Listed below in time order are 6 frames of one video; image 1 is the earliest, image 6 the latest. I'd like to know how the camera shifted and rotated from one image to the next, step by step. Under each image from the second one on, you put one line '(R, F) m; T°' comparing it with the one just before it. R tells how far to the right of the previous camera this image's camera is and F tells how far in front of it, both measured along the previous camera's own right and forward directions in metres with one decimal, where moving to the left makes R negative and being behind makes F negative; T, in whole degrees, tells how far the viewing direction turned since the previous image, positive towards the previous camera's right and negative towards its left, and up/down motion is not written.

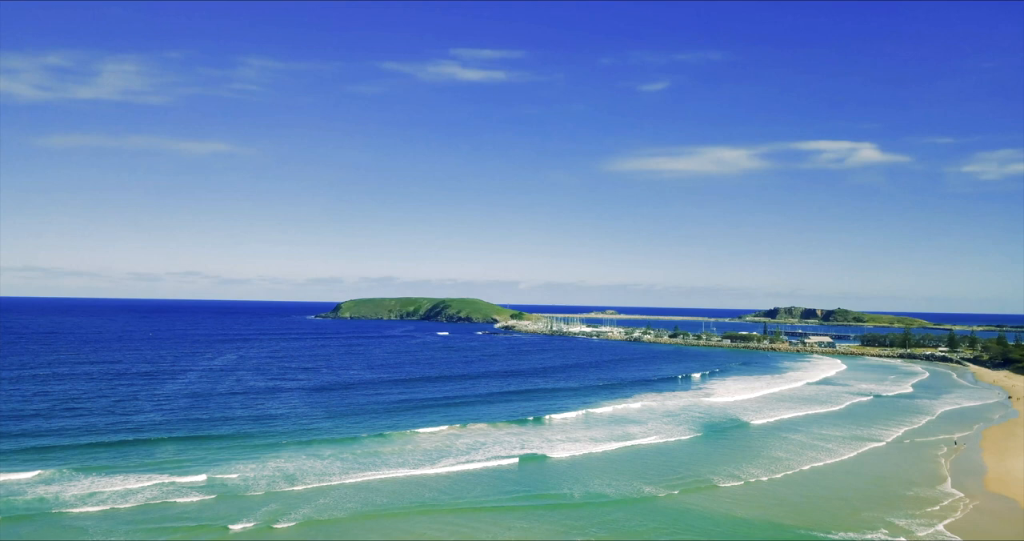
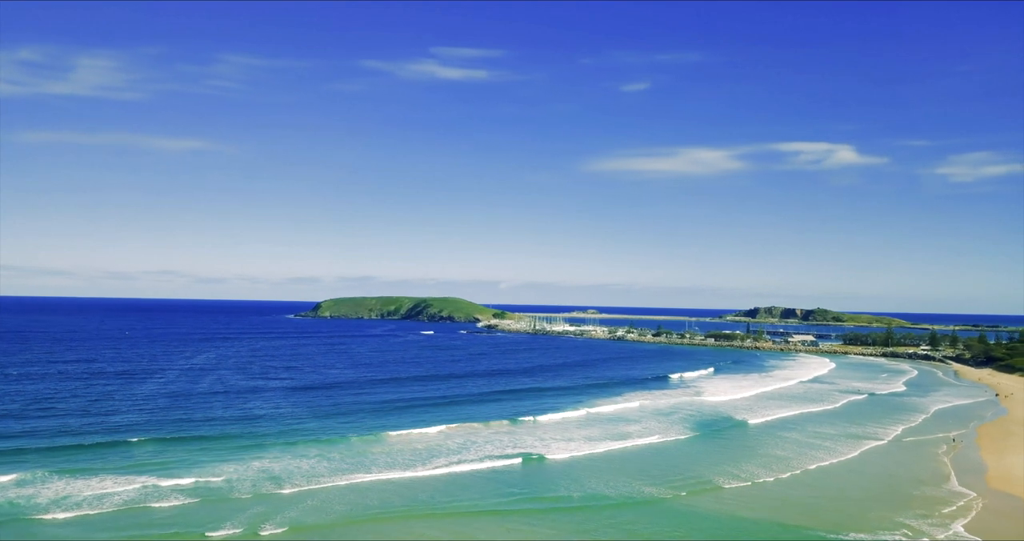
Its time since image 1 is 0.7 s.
(+6.8, +1.1) m; +1°
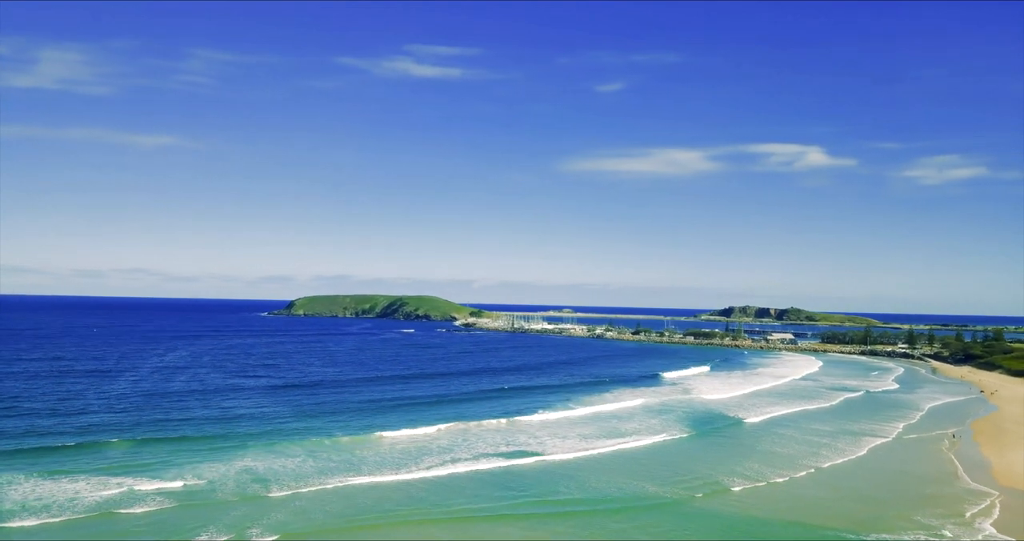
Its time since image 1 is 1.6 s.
(-0.8, +0.9) m; +2°
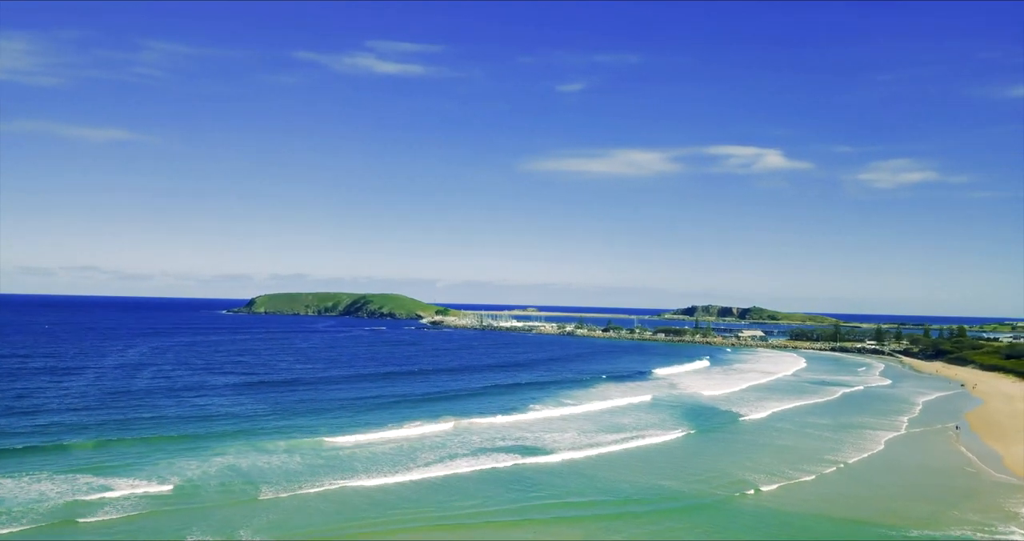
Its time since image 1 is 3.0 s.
(-1.3, +1.1) m; +3°
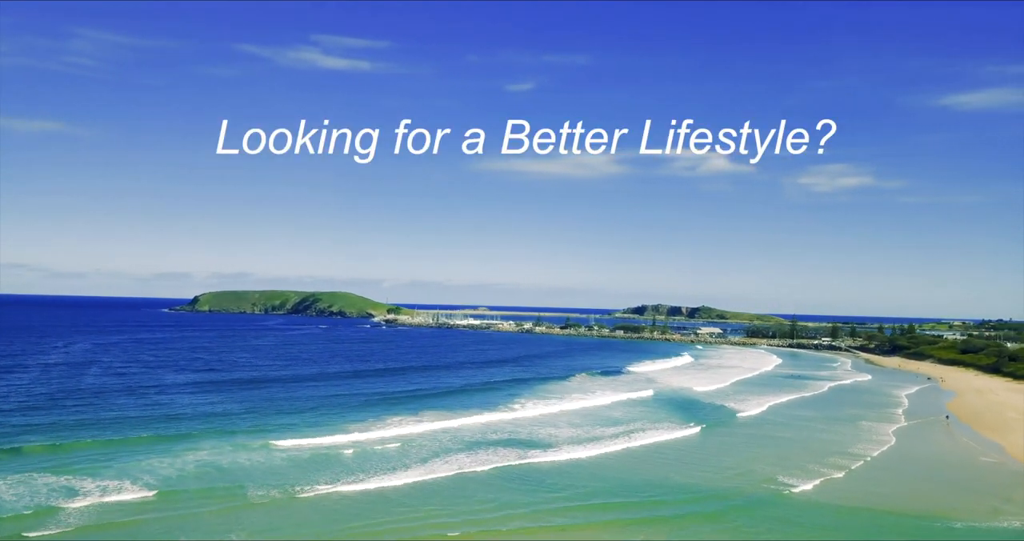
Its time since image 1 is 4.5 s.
(-1.7, +1.1) m; +4°
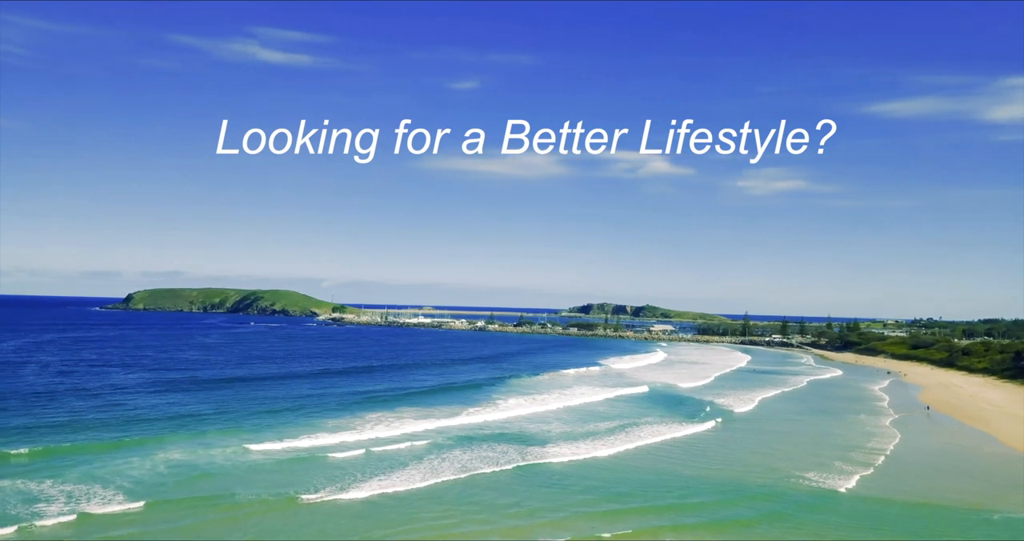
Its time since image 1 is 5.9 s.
(-1.7, +0.9) m; +5°
